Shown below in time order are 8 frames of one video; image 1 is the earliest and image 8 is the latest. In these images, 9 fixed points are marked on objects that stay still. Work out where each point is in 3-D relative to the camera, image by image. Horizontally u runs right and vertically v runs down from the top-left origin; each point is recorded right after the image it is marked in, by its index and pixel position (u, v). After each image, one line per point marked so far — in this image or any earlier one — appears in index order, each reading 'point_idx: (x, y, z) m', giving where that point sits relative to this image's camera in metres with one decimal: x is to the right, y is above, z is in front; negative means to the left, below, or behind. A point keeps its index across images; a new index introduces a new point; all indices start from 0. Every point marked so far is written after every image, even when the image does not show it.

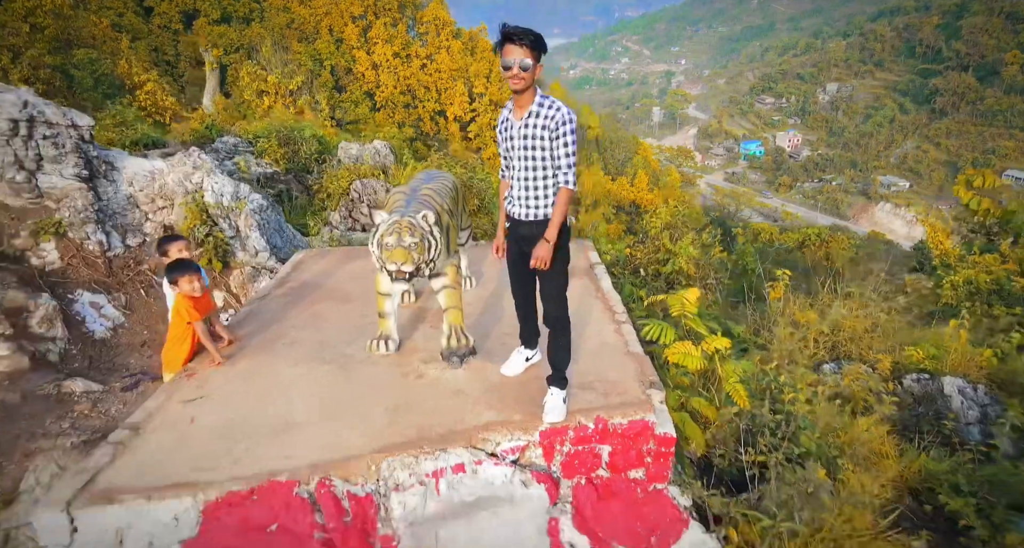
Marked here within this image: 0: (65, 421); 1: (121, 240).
0: (-2.6, -0.8, +2.8) m
1: (-3.1, +0.3, +3.9) m
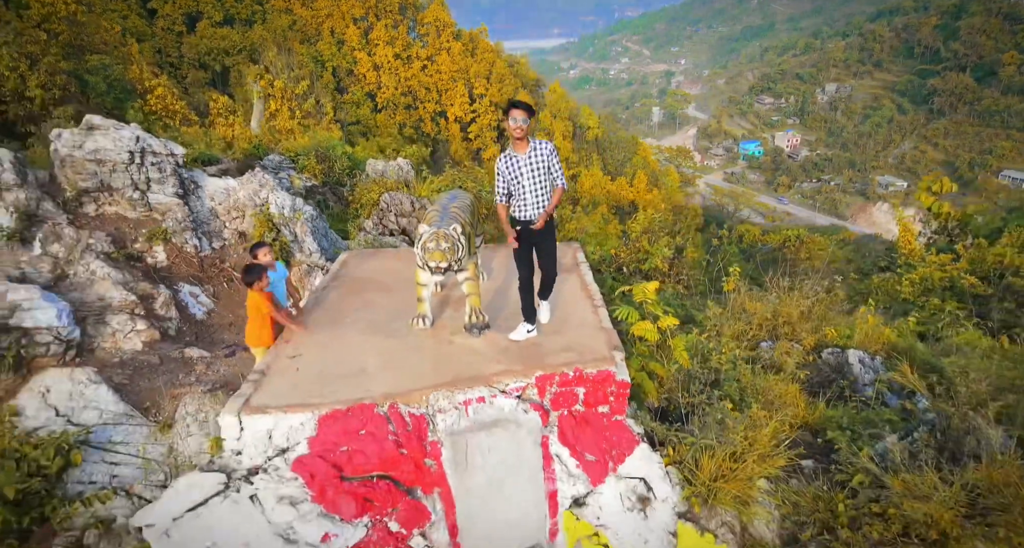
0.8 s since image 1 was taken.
0: (-2.5, -0.8, +3.9) m
1: (-3.0, +0.3, +5.0) m
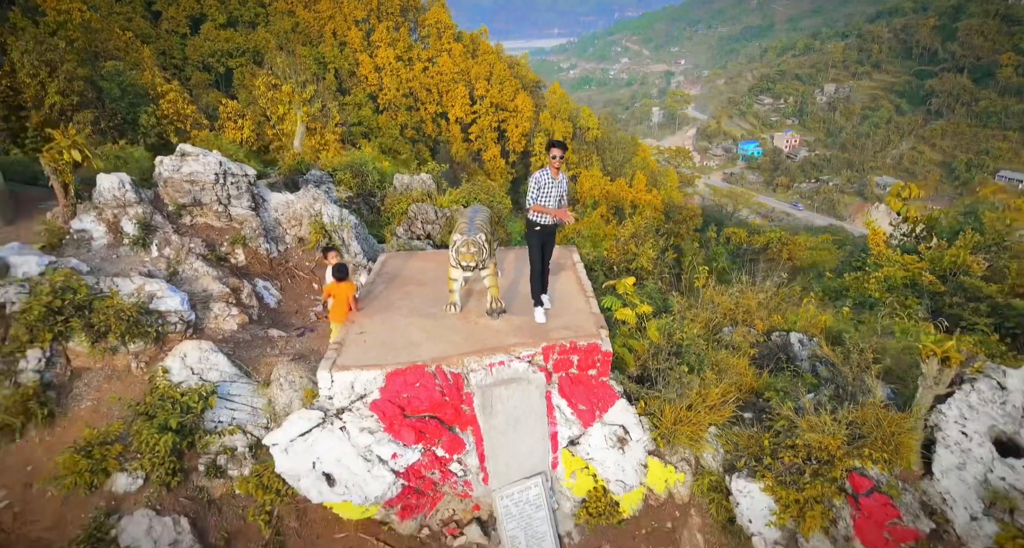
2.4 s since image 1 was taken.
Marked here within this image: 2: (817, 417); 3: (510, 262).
0: (-2.4, -0.8, +5.0) m
1: (-2.9, +0.4, +6.1) m
2: (+2.7, -1.2, +4.3) m
3: (0.0, +0.2, +6.0) m
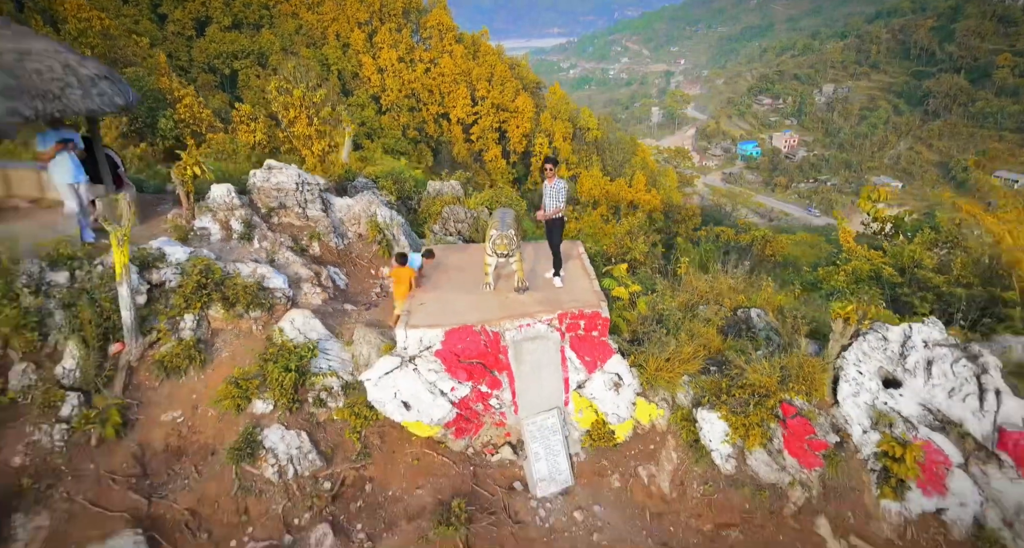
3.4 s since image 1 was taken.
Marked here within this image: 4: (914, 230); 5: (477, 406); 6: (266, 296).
0: (-2.2, -0.6, +6.5) m
1: (-2.7, +0.5, +7.6) m
2: (+3.0, -1.1, +5.8) m
3: (+0.3, +0.3, +7.5) m
4: (+10.9, +1.2, +13.3) m
5: (-0.4, -1.5, +5.8) m
6: (-3.1, -0.2, +6.1) m
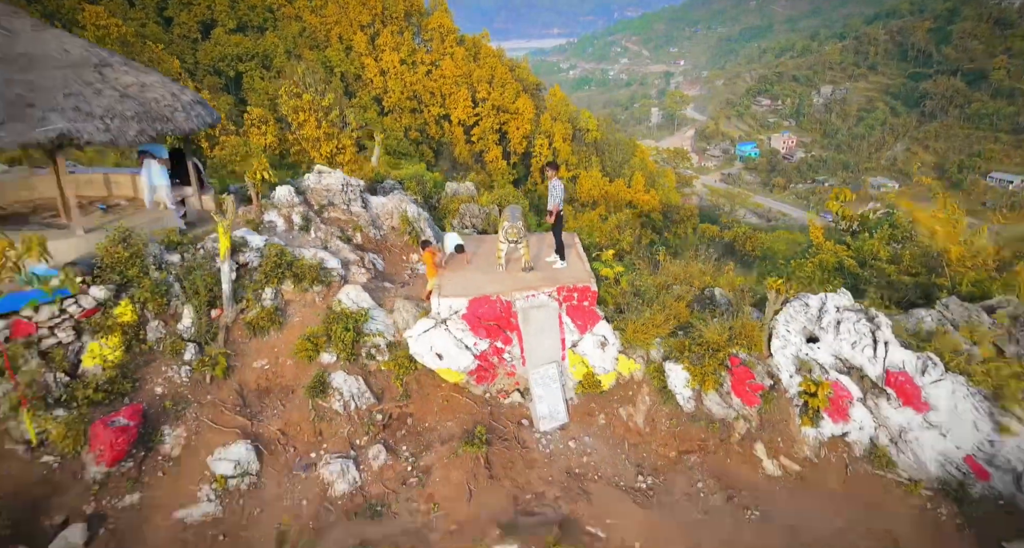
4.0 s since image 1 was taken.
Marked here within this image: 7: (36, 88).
0: (-2.0, -0.3, +8.1) m
1: (-2.5, +0.8, +9.2) m
2: (+3.1, -0.8, +7.4) m
3: (+0.4, +0.6, +9.1) m
4: (+11.0, +1.5, +14.9) m
5: (-0.3, -1.3, +7.4) m
6: (-2.9, 0.0, +7.7) m
7: (-6.1, +2.4, +6.2) m
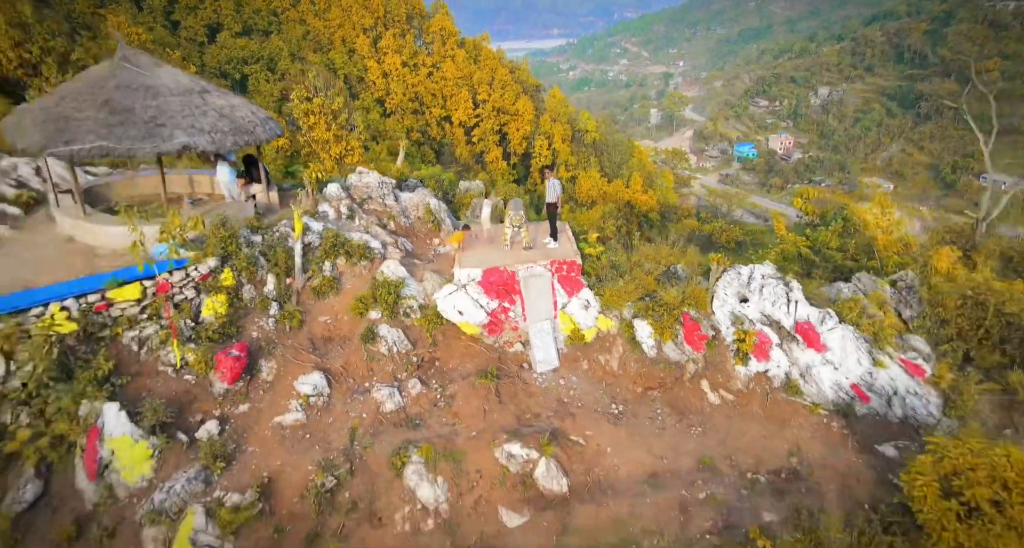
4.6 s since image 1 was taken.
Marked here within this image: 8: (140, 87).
0: (-2.0, +0.1, +10.3) m
1: (-2.5, +1.2, +11.4) m
2: (+3.2, -0.4, +9.5) m
3: (+0.5, +1.0, +11.2) m
4: (+11.1, +1.9, +17.0) m
5: (-0.2, -0.8, +9.5) m
6: (-2.9, +0.5, +9.8) m
7: (-6.0, +2.8, +8.4) m
8: (-6.5, +3.3, +8.5) m
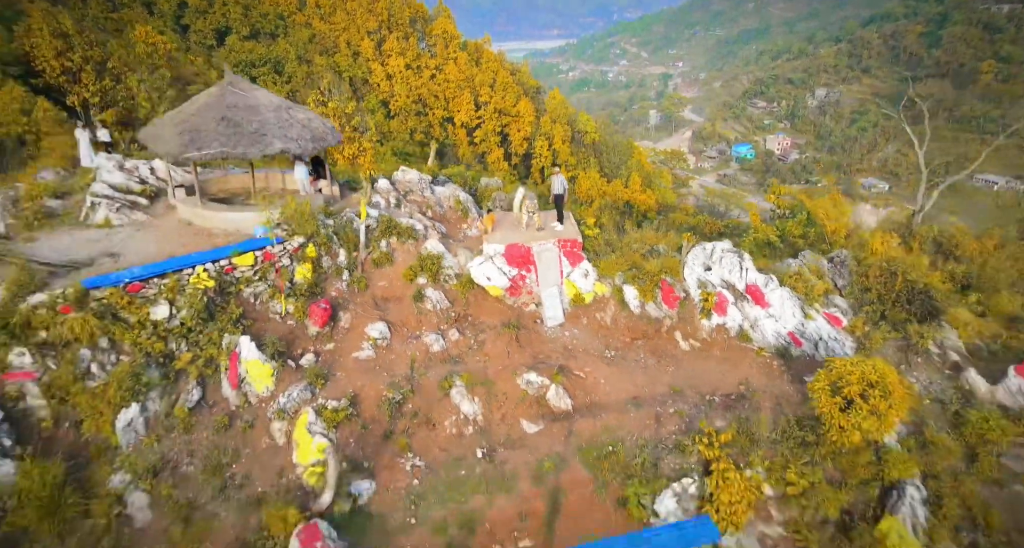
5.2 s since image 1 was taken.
0: (-1.6, +0.7, +12.9) m
1: (-2.1, +1.8, +14.0) m
2: (+3.5, +0.2, +12.1) m
3: (+0.8, +1.6, +13.9) m
4: (+11.4, +2.5, +19.6) m
5: (+0.2, -0.3, +12.1) m
6: (-2.5, +1.0, +12.4) m
7: (-5.6, +3.4, +11.0) m
8: (-6.1, +3.9, +11.1) m
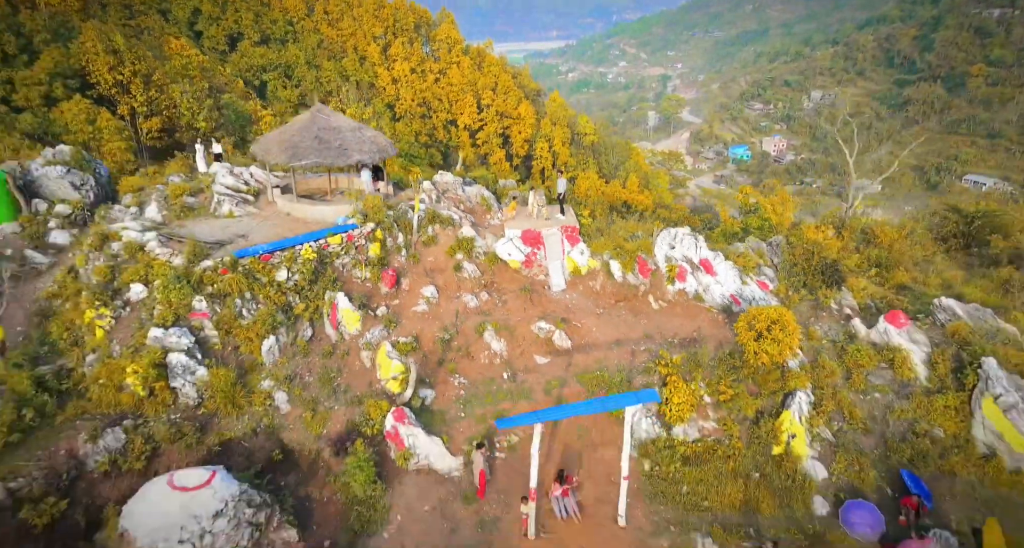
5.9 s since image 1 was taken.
0: (-1.1, +1.4, +16.8) m
1: (-1.6, +2.5, +17.9) m
2: (+4.0, +0.9, +16.1) m
3: (+1.3, +2.3, +17.8) m
4: (+11.9, +3.2, +23.6) m
5: (+0.6, +0.4, +16.0) m
6: (-2.0, +1.7, +16.3) m
7: (-5.2, +4.1, +14.9) m
8: (-5.7, +4.6, +15.0) m
